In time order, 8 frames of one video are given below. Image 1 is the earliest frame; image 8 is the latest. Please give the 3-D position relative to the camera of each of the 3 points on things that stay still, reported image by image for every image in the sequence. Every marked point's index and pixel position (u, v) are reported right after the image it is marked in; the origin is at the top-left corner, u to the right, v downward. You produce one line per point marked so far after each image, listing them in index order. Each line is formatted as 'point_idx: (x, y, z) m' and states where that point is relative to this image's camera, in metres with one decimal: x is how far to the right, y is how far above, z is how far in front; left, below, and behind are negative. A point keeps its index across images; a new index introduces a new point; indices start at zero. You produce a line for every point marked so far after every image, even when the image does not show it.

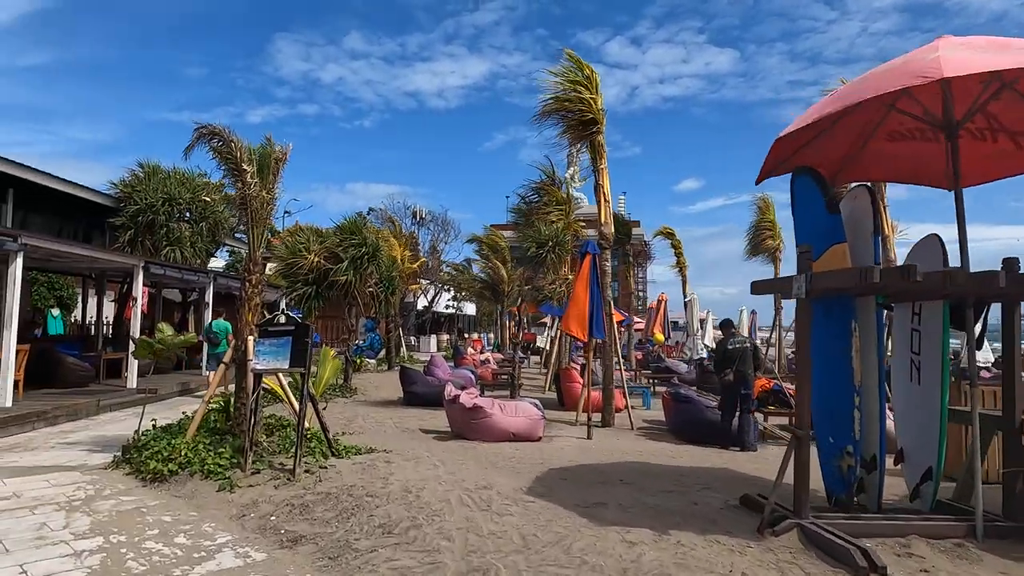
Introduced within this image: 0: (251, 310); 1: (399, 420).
0: (-3.0, -0.3, +7.7) m
1: (-1.9, -2.2, +11.2) m
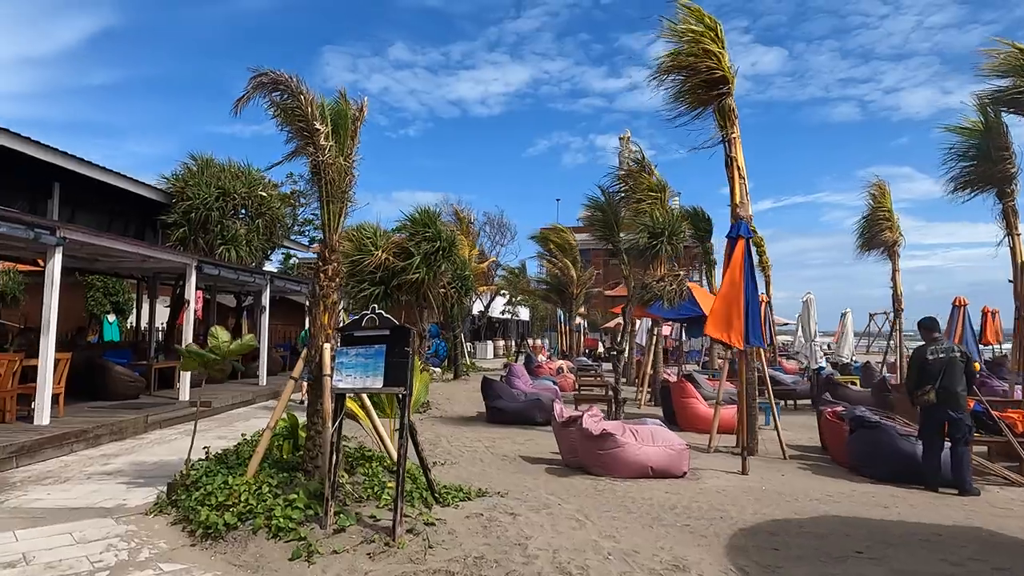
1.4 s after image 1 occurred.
0: (-1.6, -0.2, +5.9) m
1: (-0.3, -2.2, +9.4) m
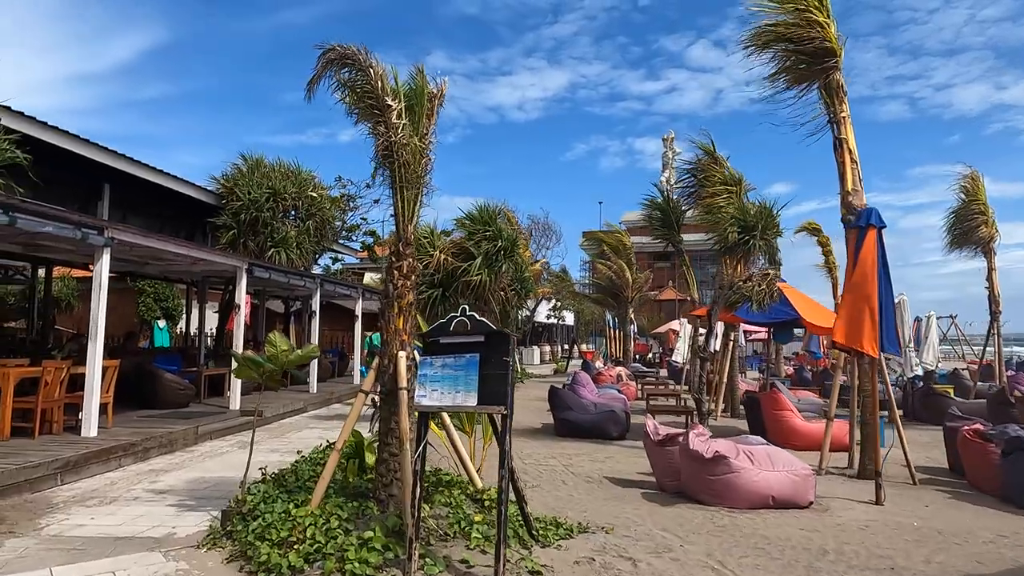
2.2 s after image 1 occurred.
0: (-0.8, -0.2, +5.1) m
1: (+0.7, -2.2, +8.5) m
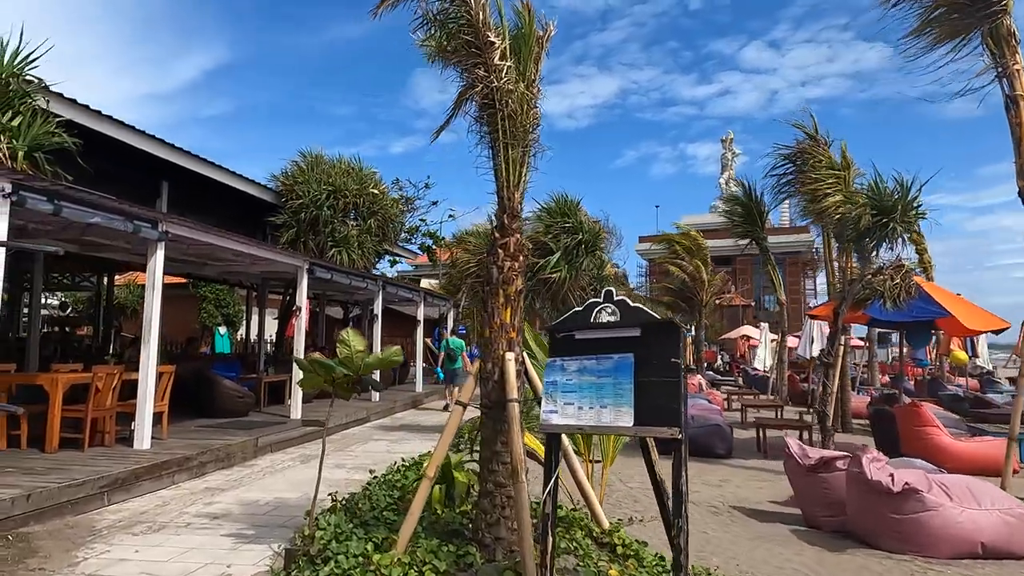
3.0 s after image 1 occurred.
0: (0.0, -0.1, +4.0) m
1: (+1.8, -2.1, +7.2) m
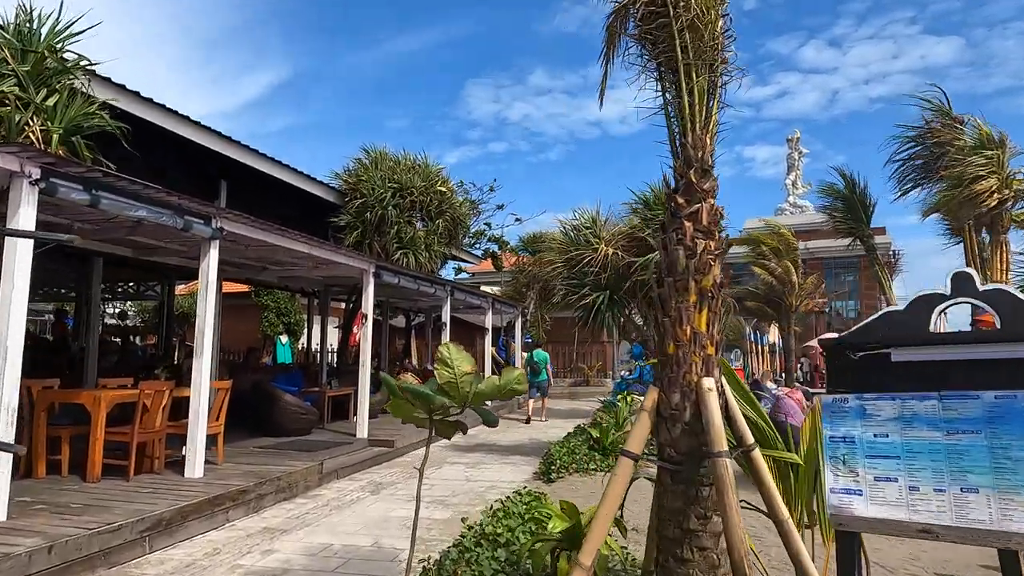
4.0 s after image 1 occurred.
0: (+0.8, -0.1, +2.6) m
1: (+2.9, -2.1, +5.6) m
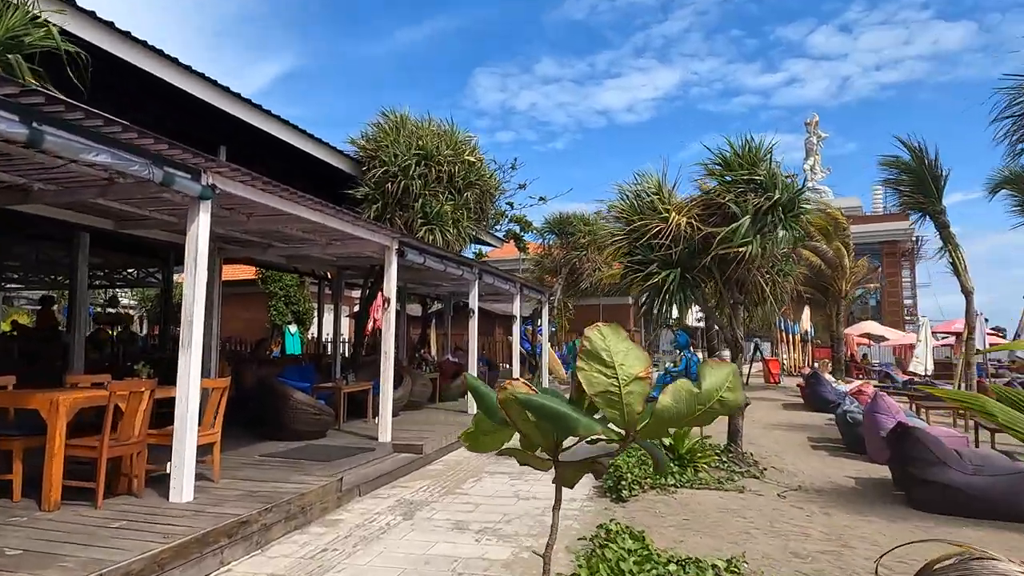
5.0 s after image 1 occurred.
0: (+1.3, +0.1, +1.0) m
1: (+3.5, -1.9, +4.0) m
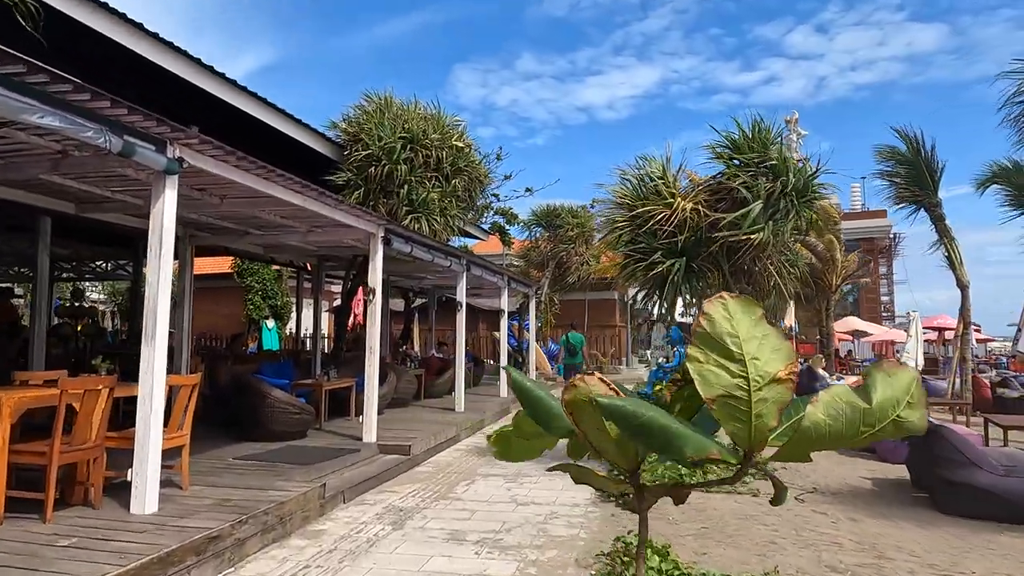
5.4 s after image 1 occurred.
0: (+1.5, +0.2, +0.5) m
1: (+3.5, -1.8, +3.6) m
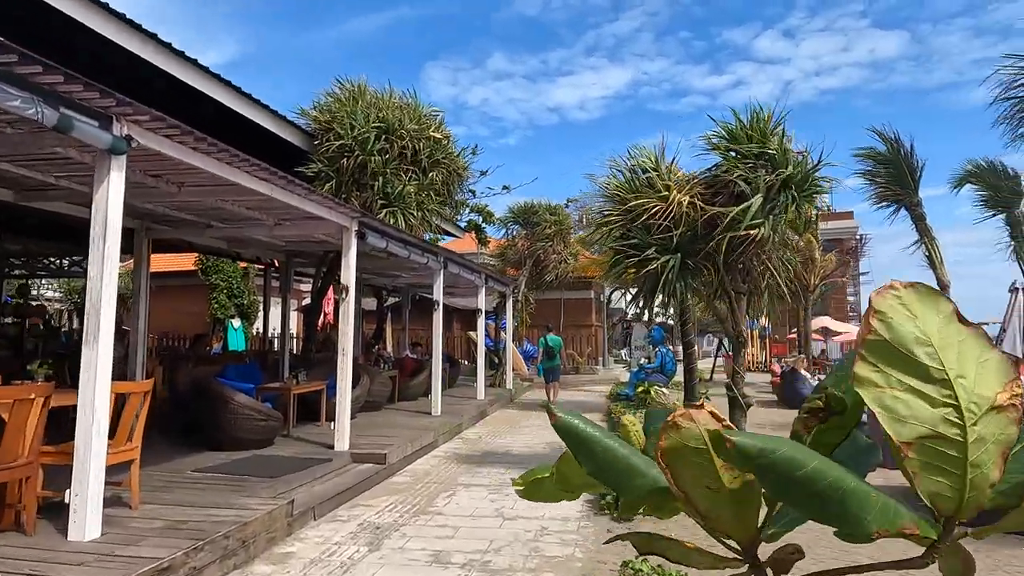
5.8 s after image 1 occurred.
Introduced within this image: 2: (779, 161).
0: (+1.7, +0.2, 0.0) m
1: (+3.5, -1.8, +3.2) m
2: (+2.9, +1.3, +7.0) m
